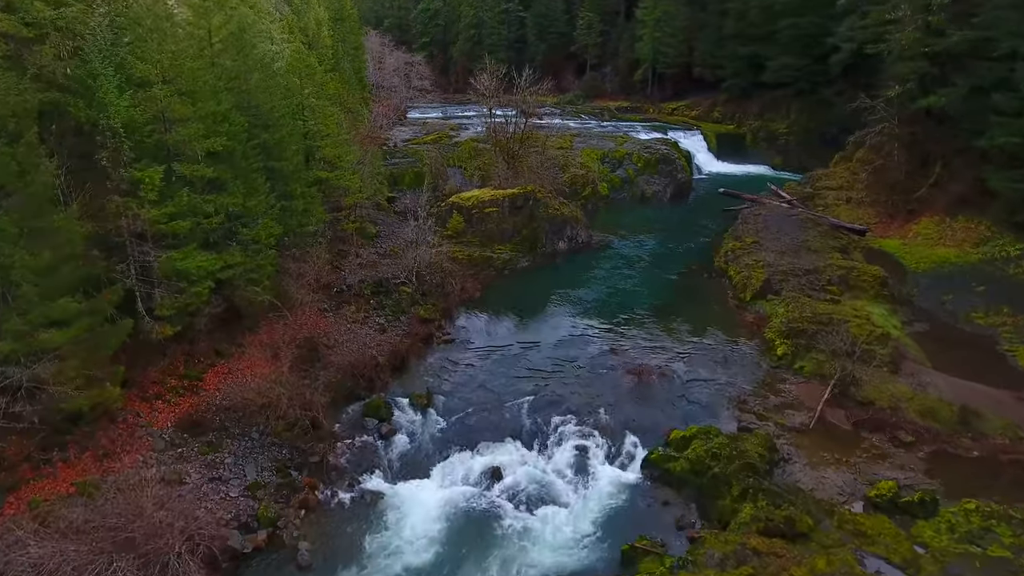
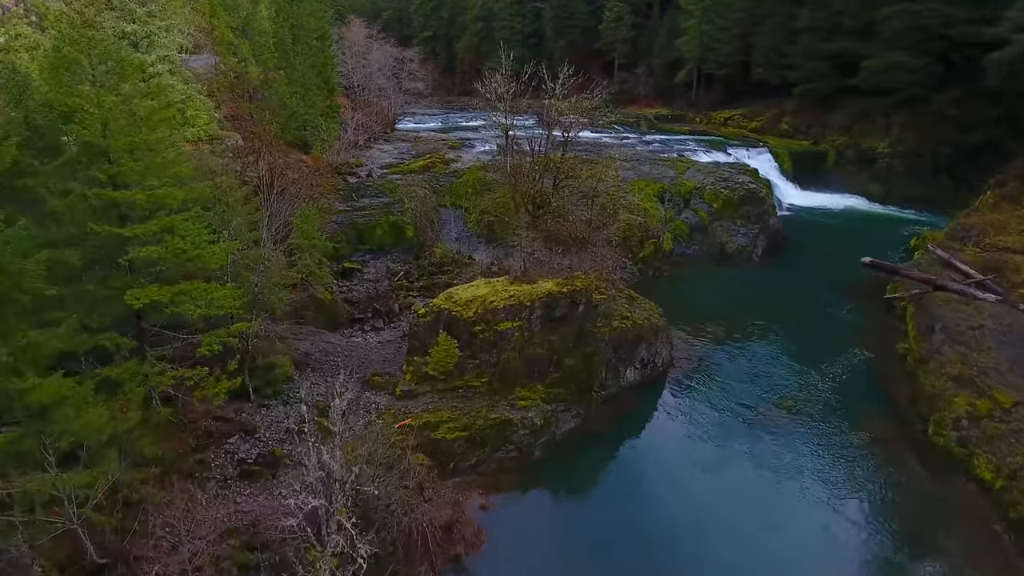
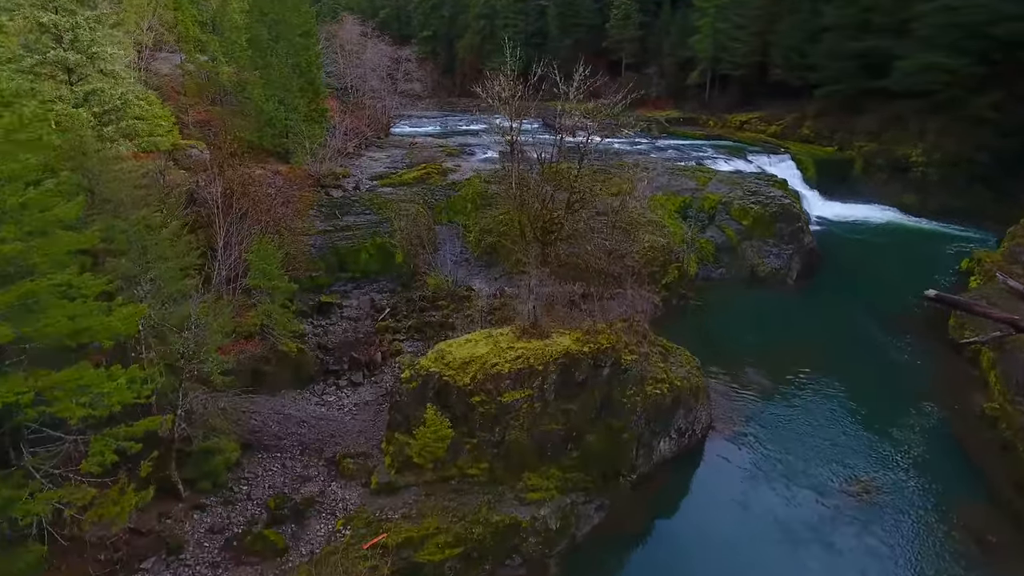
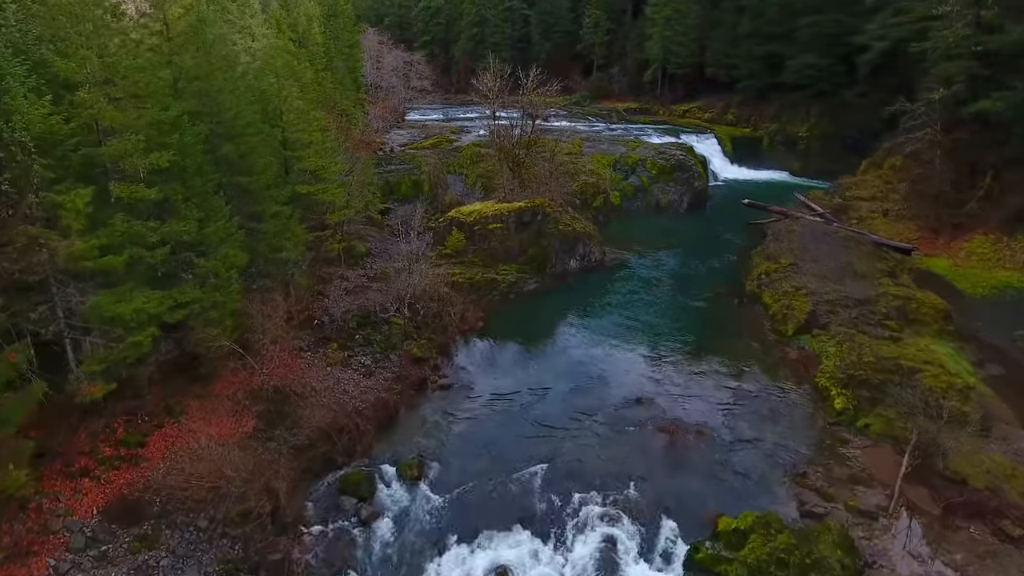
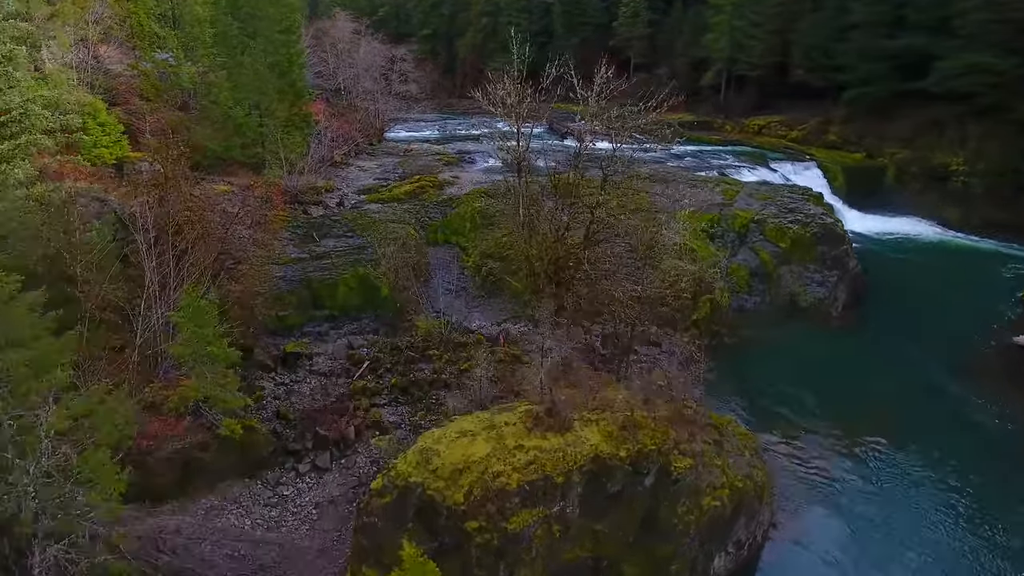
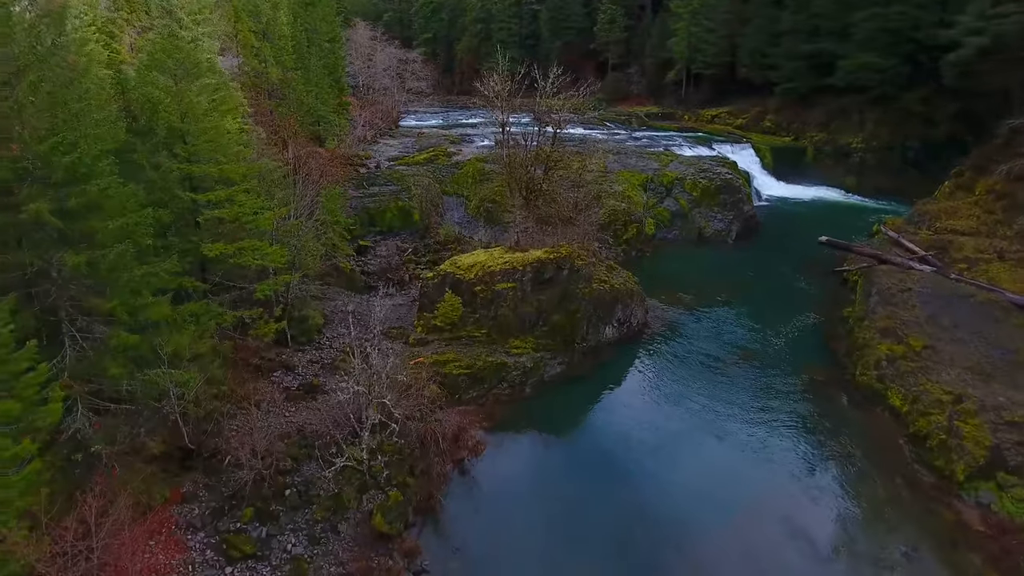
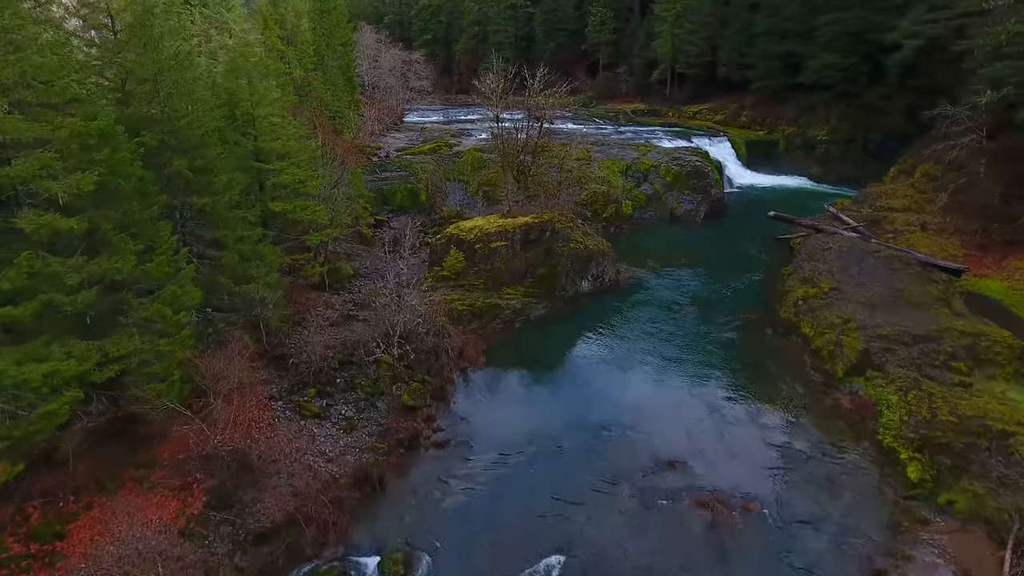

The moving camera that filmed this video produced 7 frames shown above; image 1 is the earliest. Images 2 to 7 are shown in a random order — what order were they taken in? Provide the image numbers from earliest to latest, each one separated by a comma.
4, 7, 6, 2, 3, 5
